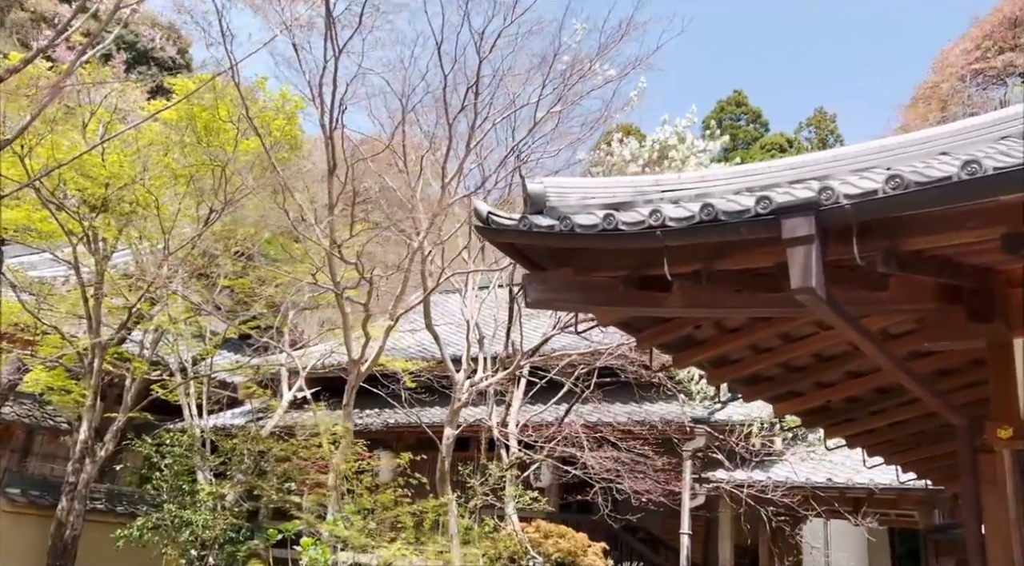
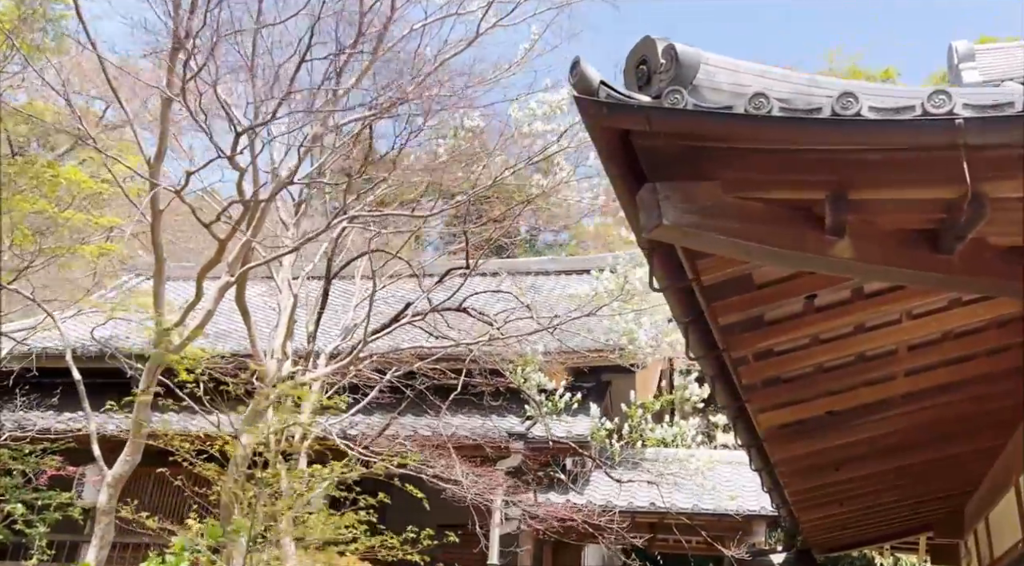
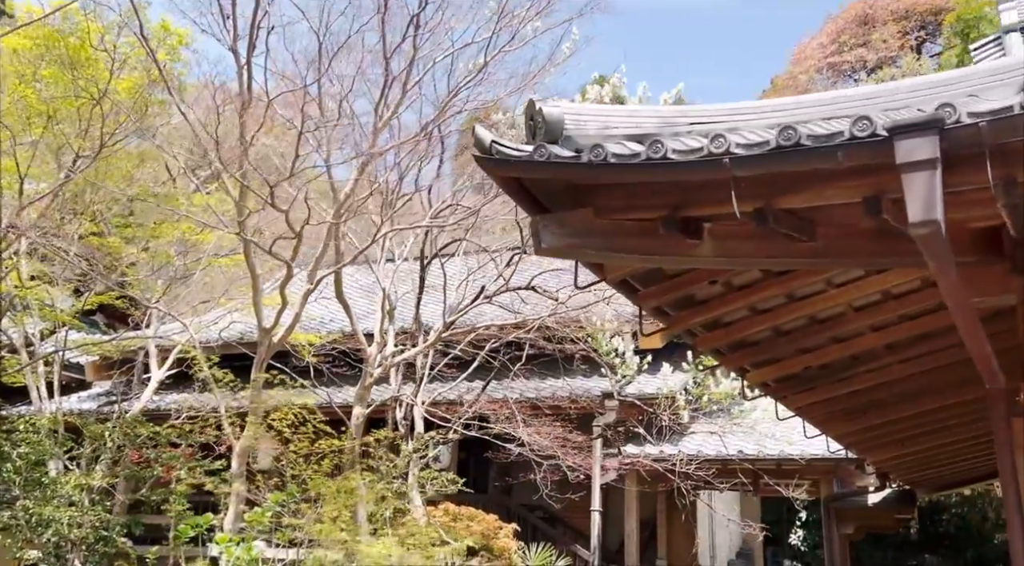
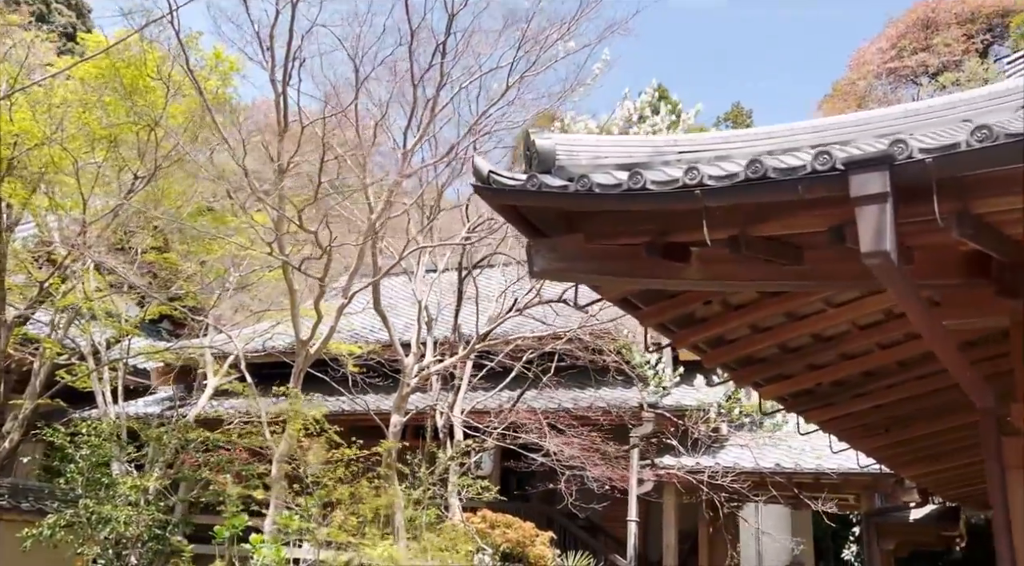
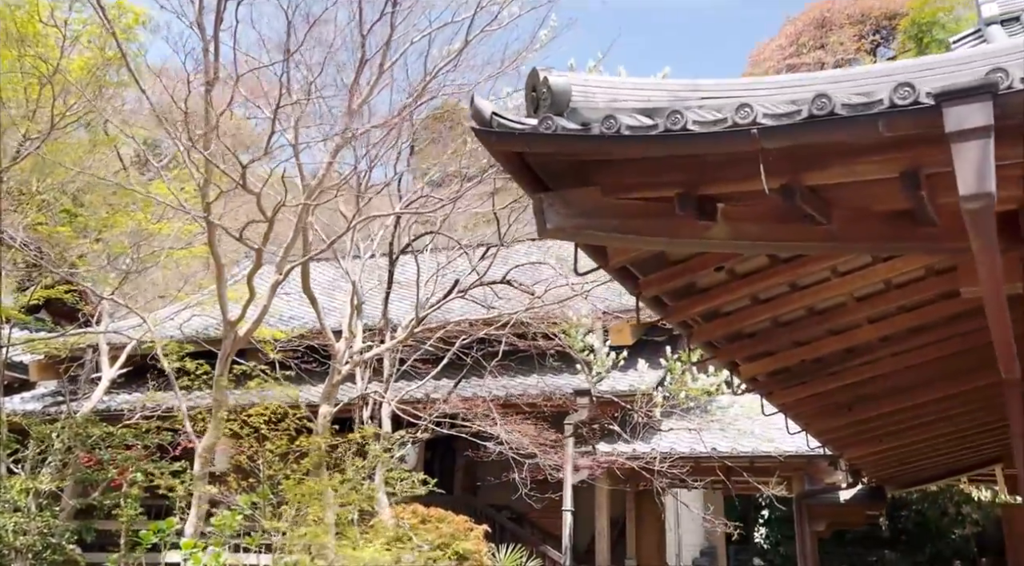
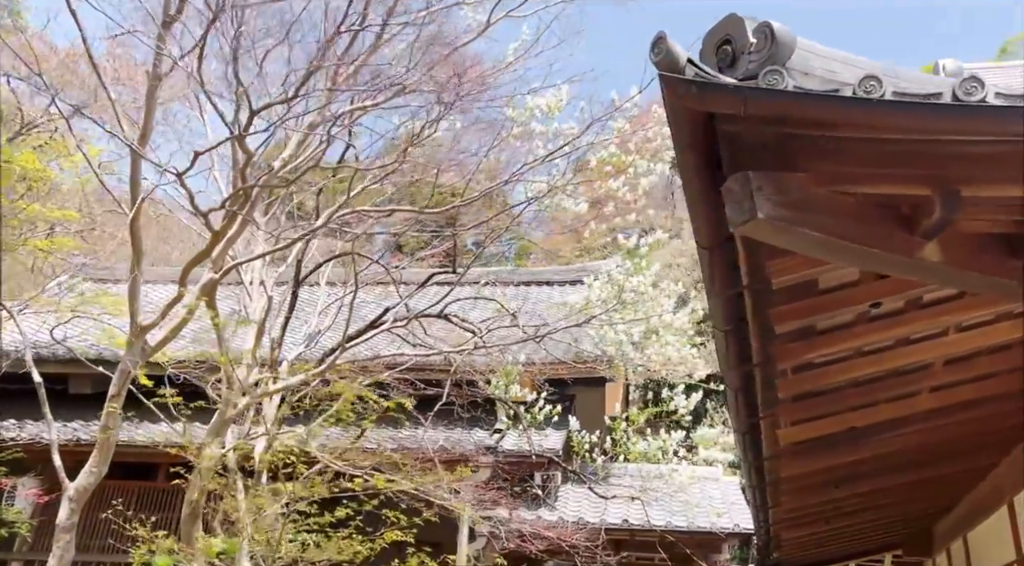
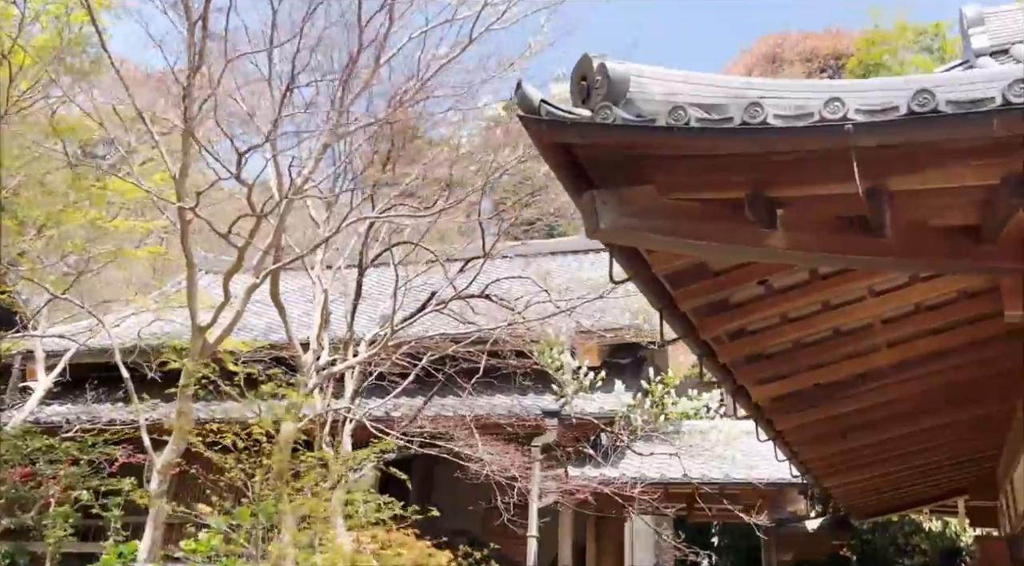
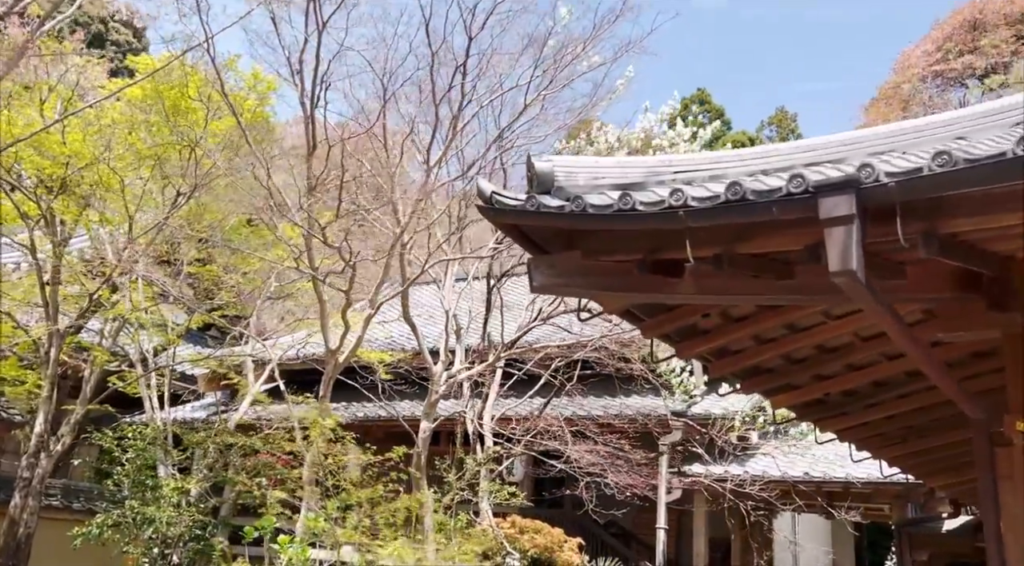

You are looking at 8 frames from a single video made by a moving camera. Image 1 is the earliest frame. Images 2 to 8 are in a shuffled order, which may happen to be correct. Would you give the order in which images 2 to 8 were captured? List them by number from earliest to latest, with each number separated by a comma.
8, 4, 3, 5, 7, 2, 6
